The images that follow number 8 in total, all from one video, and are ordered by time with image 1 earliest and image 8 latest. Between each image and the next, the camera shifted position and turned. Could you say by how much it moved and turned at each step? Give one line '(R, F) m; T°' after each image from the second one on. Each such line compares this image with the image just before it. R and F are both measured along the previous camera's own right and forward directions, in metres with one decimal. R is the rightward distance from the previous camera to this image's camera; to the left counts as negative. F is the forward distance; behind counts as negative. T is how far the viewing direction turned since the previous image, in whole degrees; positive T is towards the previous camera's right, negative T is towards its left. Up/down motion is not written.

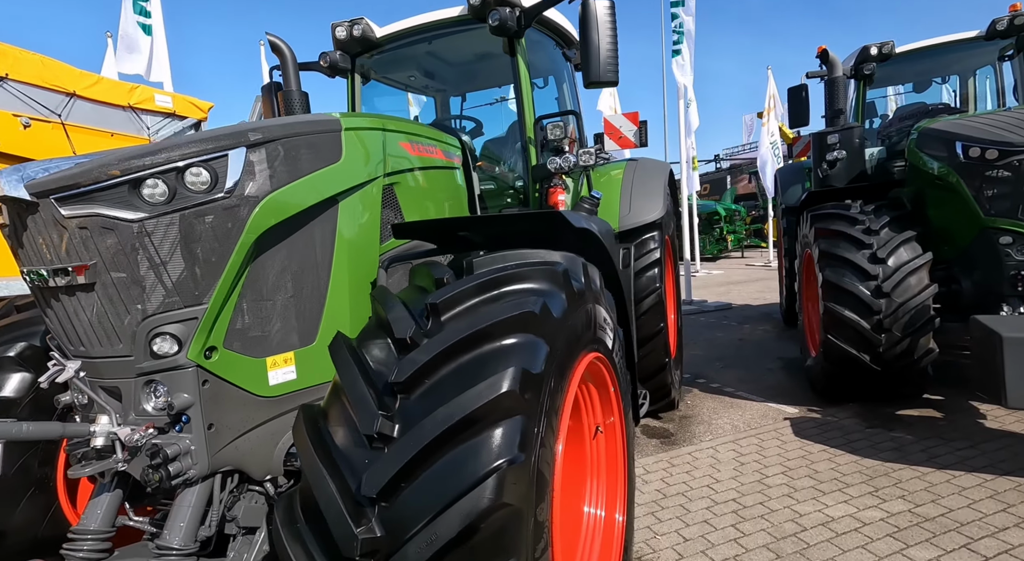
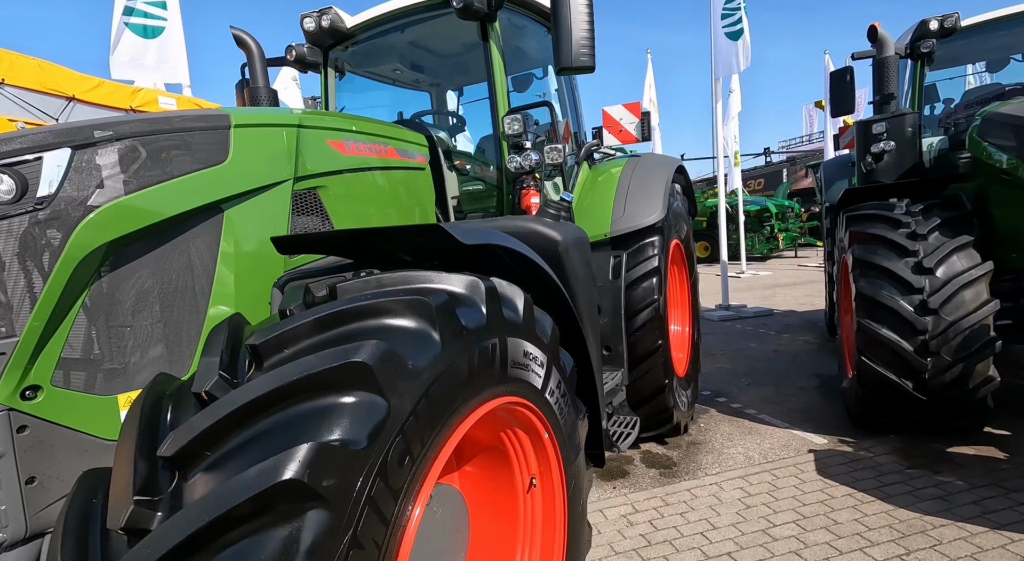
(+0.4, +0.4) m; -5°
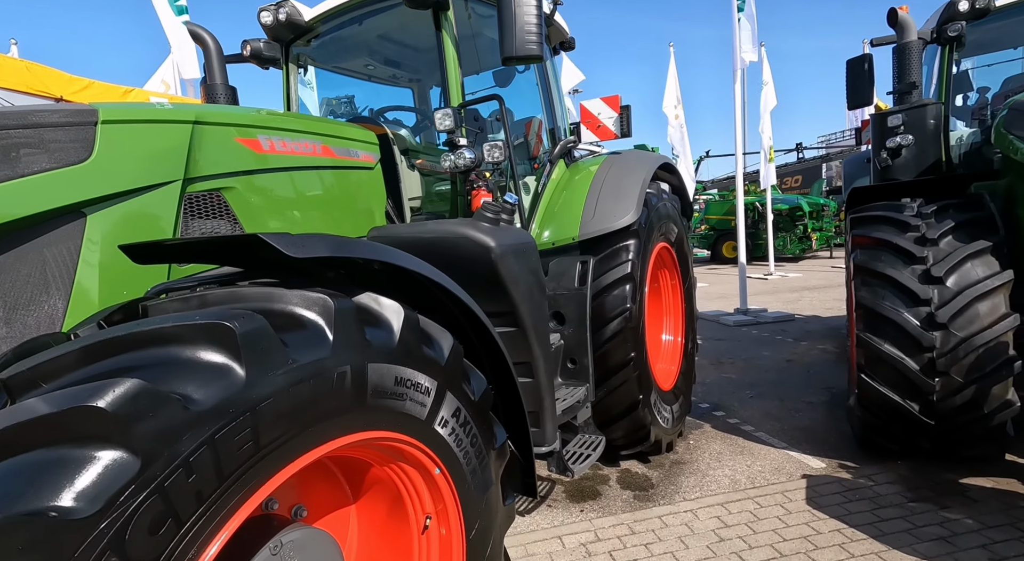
(+0.4, +0.2) m; -4°
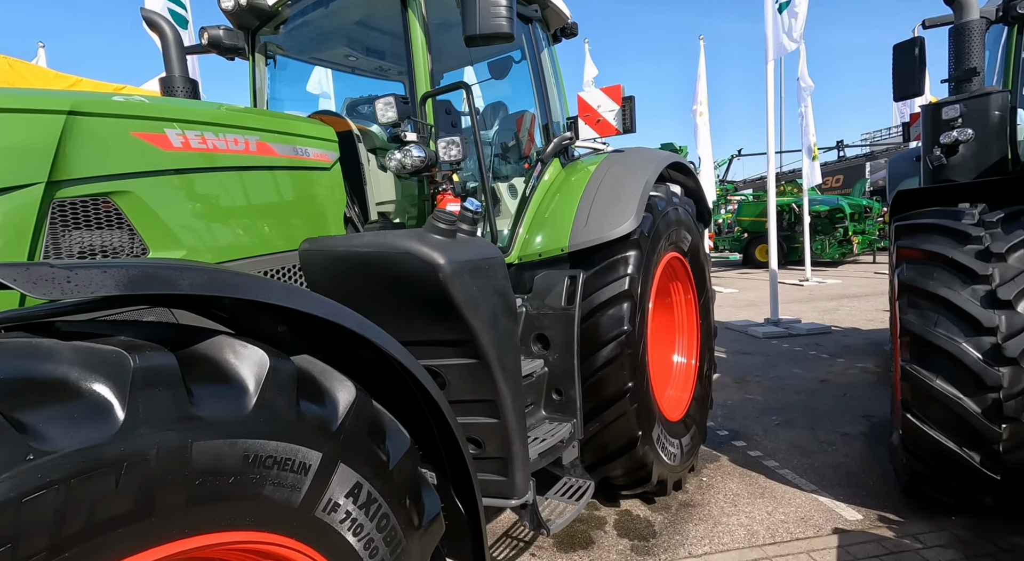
(+0.2, +0.4) m; -3°
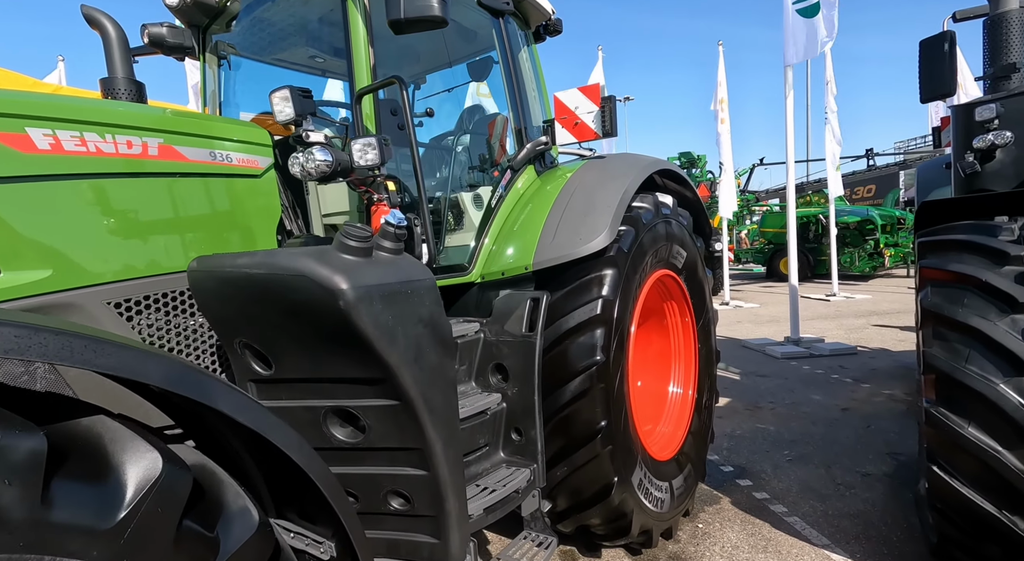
(+0.2, +0.3) m; -2°
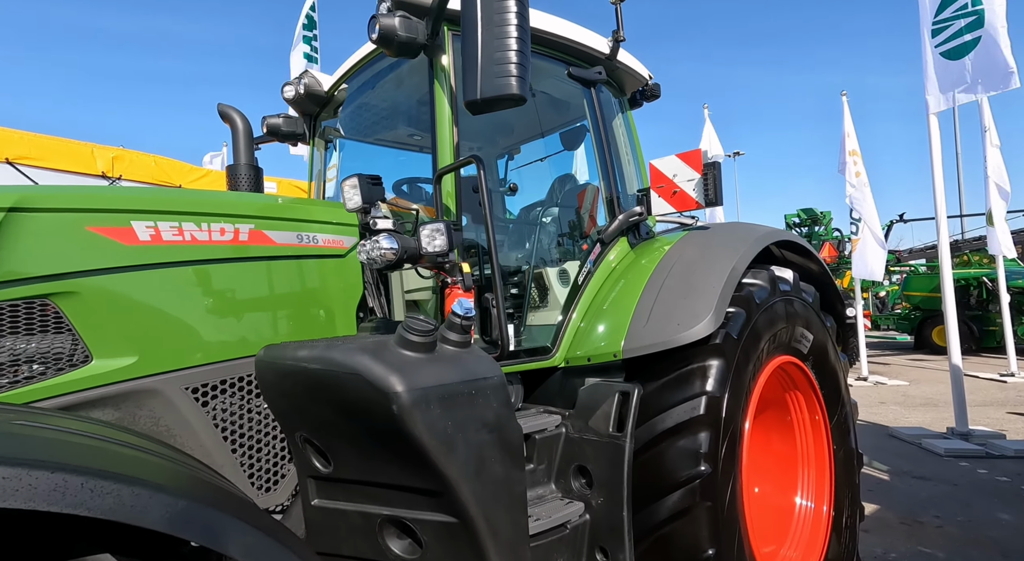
(+0.1, +0.2) m; -10°
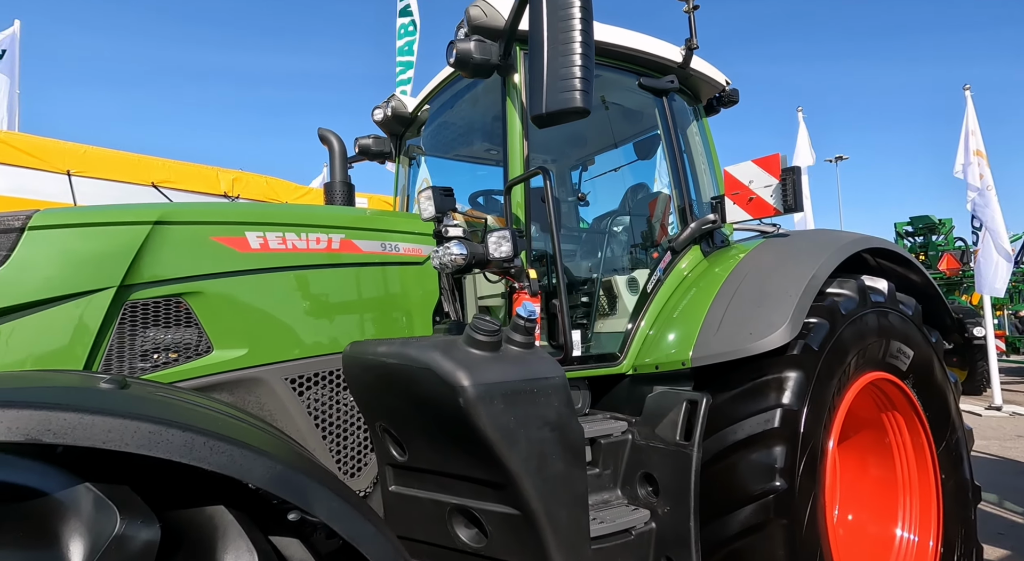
(+0.1, -0.1) m; -8°
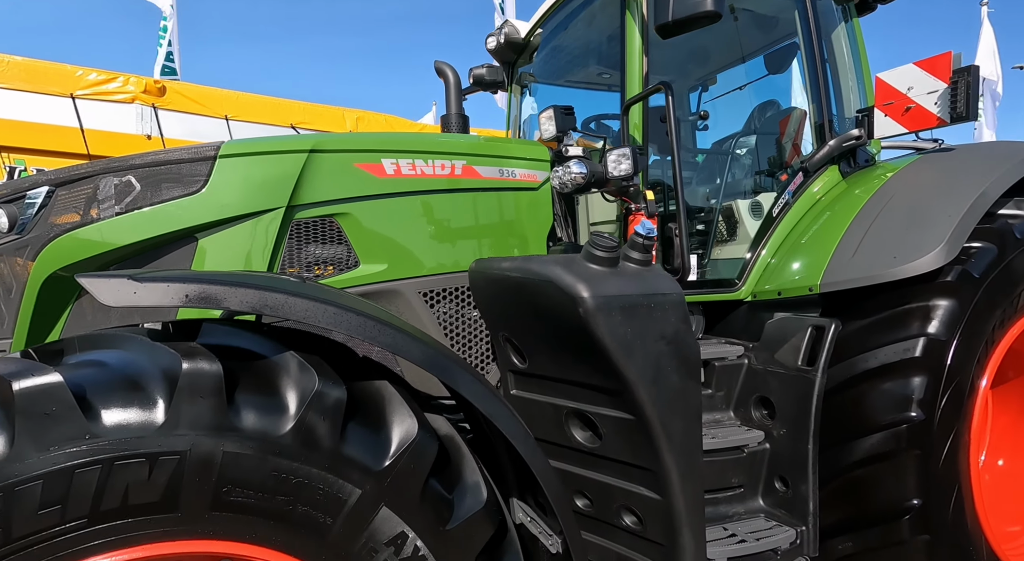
(0.0, -0.1) m; -10°
